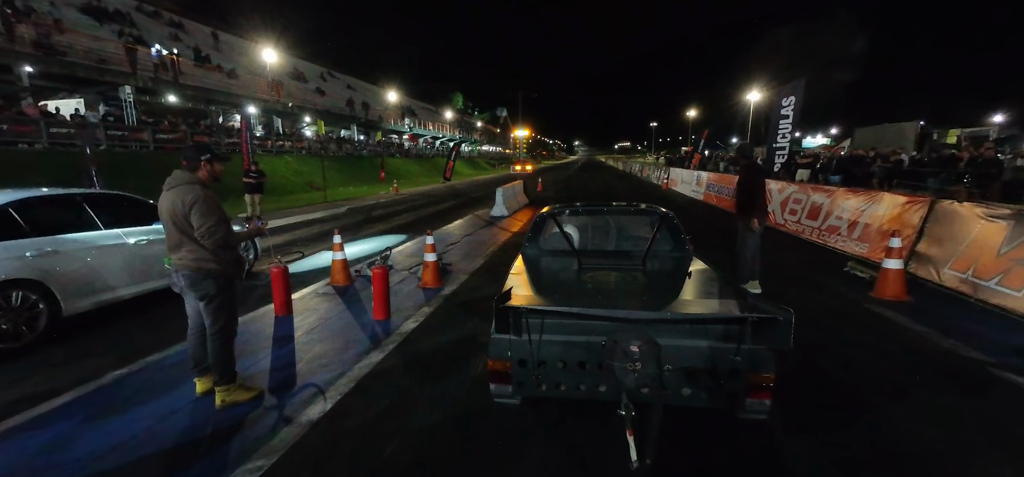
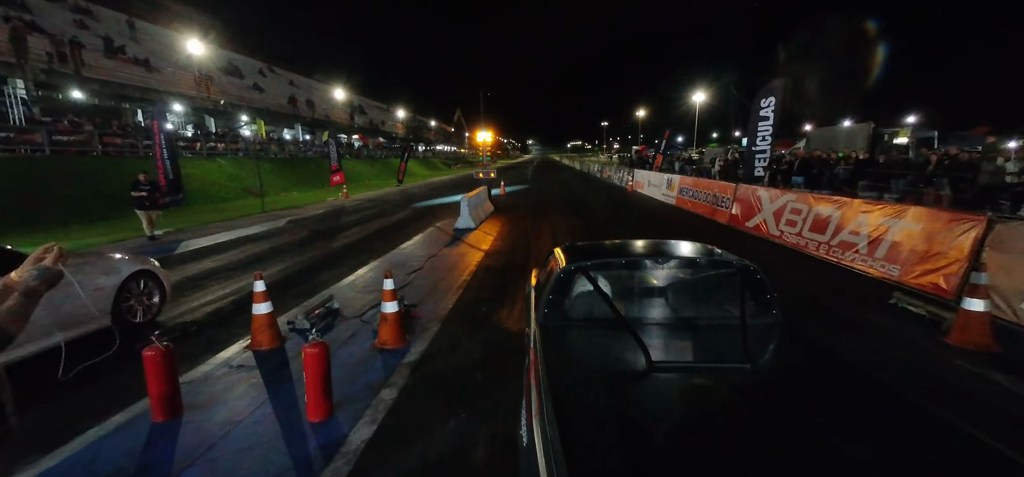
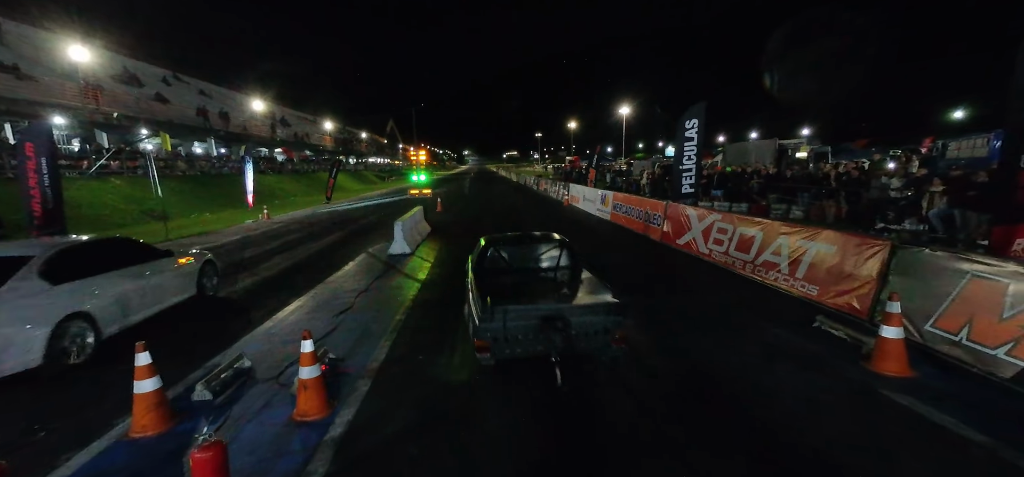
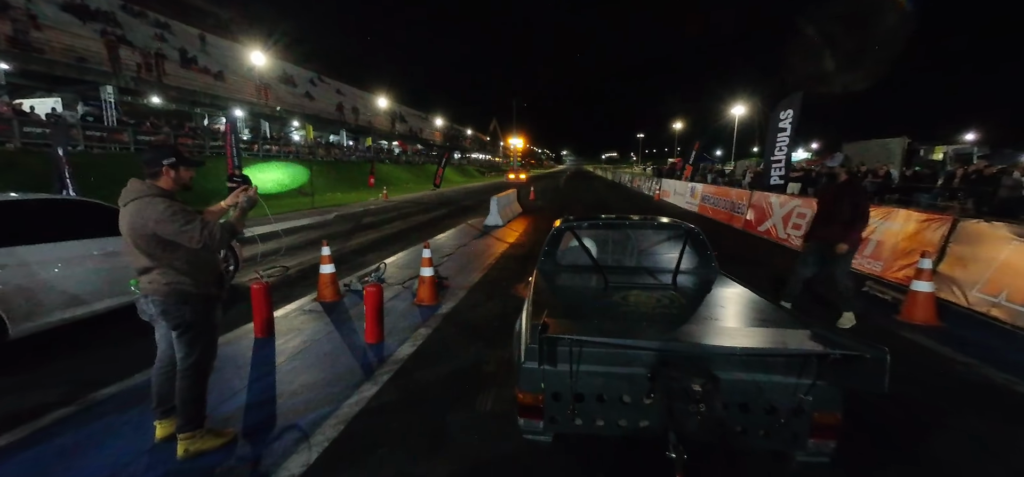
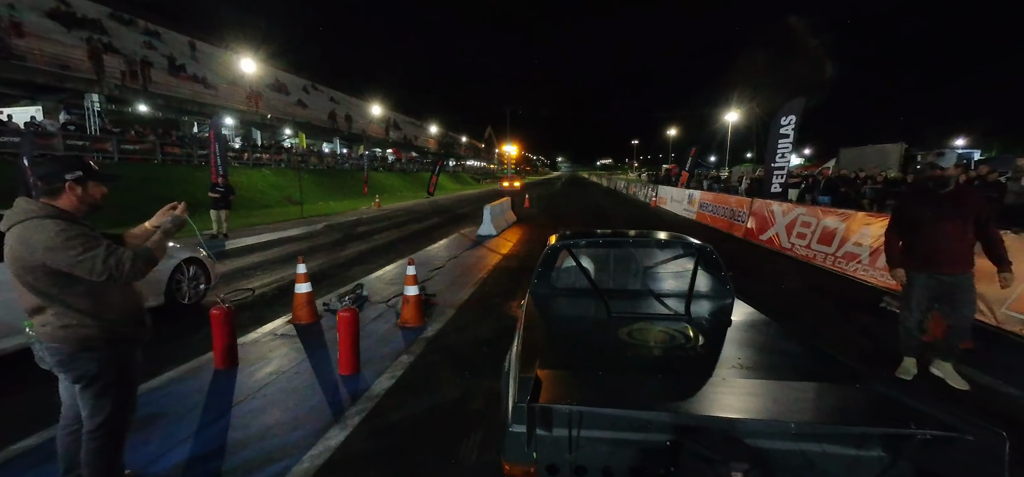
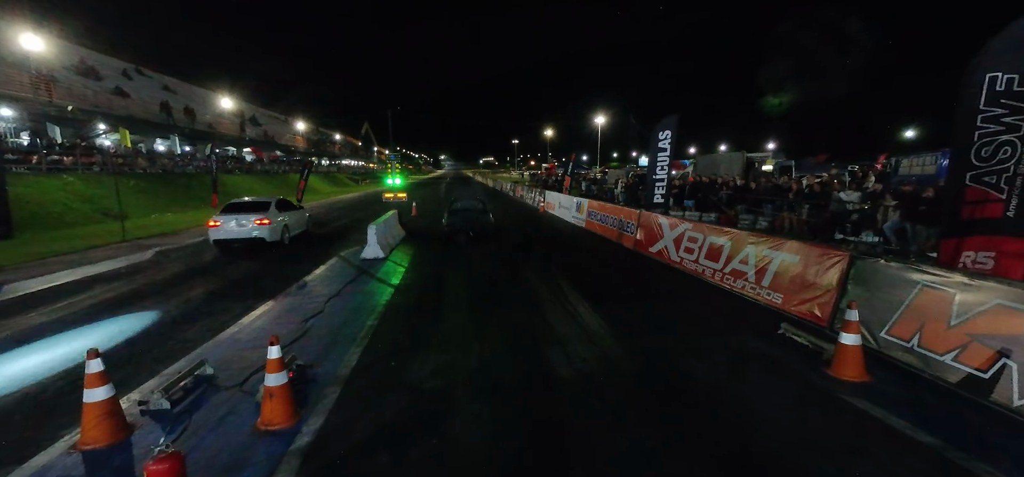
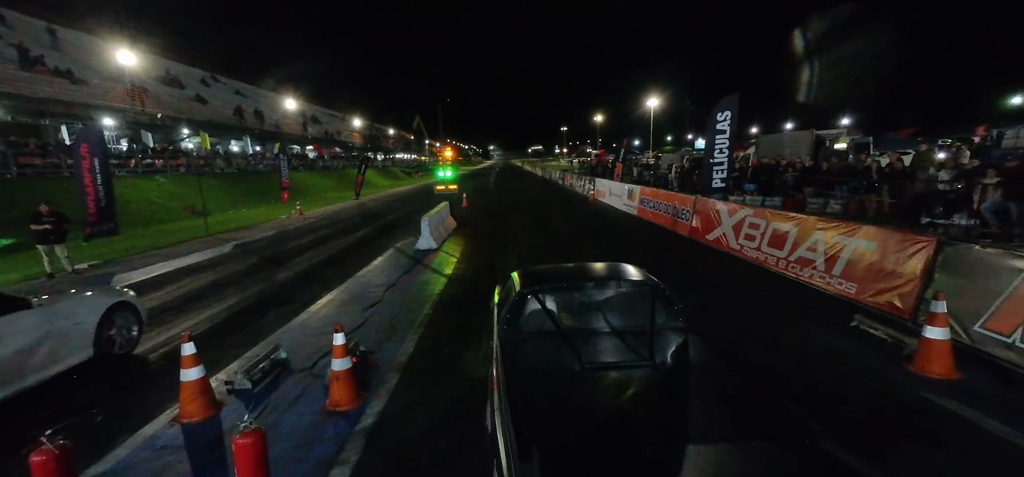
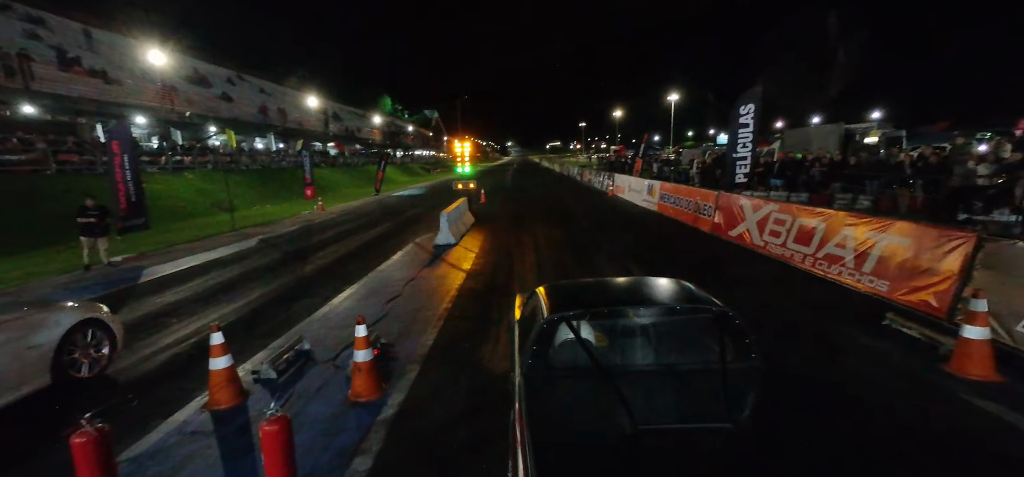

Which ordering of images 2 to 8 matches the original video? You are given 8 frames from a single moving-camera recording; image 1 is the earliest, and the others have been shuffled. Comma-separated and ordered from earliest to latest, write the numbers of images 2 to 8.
4, 5, 2, 8, 7, 3, 6
